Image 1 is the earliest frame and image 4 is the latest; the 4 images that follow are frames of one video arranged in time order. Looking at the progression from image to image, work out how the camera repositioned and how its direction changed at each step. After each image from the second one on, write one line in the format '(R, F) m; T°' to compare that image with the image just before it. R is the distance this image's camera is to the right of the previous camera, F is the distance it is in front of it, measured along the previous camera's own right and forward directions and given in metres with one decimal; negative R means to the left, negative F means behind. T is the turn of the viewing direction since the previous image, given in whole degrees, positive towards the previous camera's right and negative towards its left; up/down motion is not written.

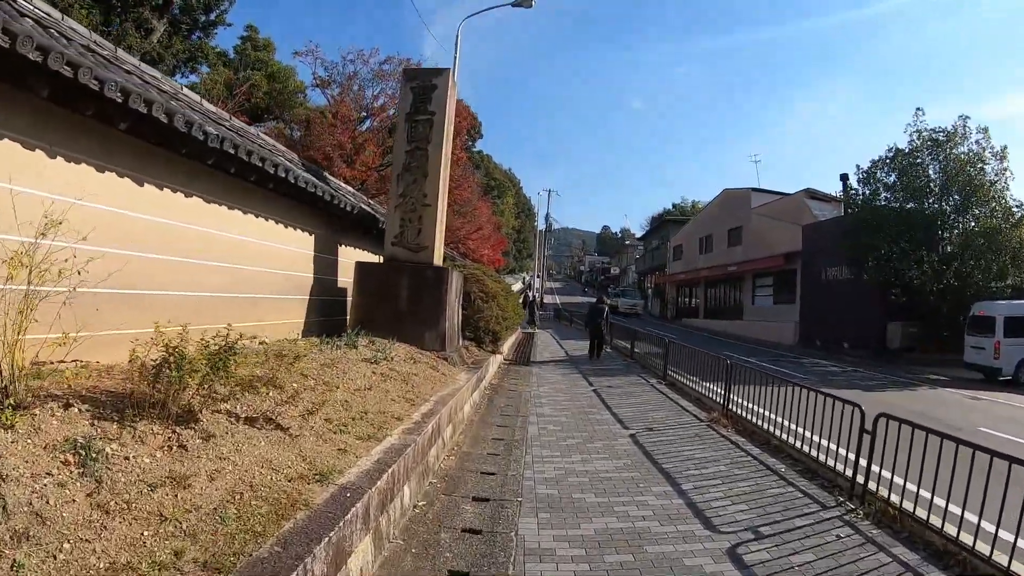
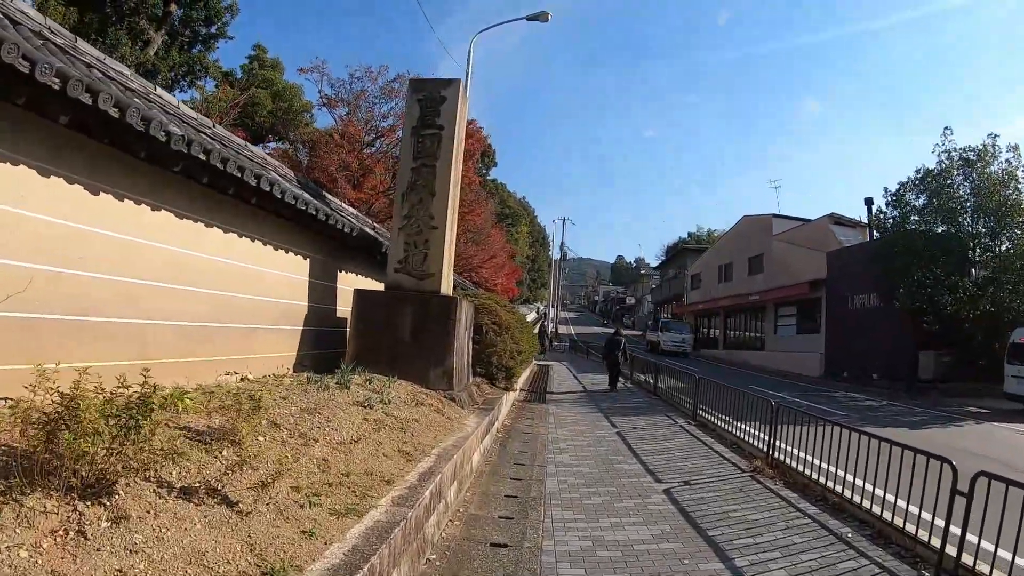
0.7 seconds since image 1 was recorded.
(0.0, +1.0) m; -1°
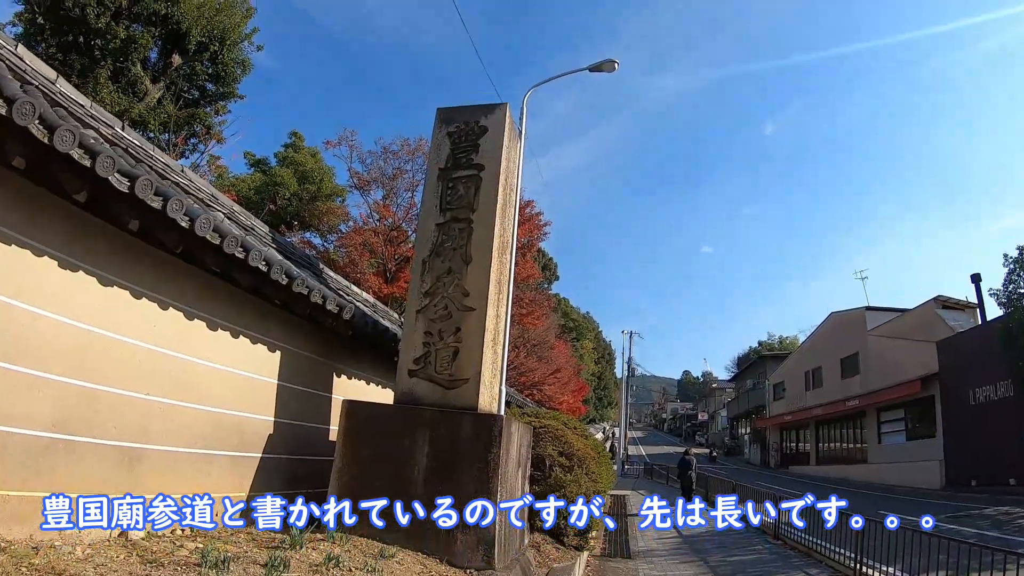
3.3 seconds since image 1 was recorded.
(-0.1, +3.0) m; -6°
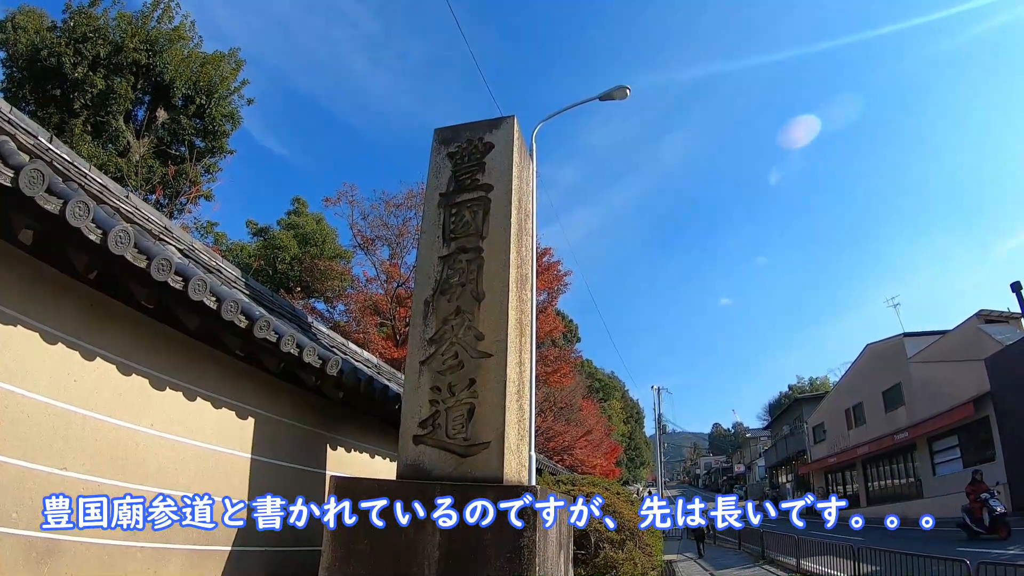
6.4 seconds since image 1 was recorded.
(0.0, +1.0) m; -2°
